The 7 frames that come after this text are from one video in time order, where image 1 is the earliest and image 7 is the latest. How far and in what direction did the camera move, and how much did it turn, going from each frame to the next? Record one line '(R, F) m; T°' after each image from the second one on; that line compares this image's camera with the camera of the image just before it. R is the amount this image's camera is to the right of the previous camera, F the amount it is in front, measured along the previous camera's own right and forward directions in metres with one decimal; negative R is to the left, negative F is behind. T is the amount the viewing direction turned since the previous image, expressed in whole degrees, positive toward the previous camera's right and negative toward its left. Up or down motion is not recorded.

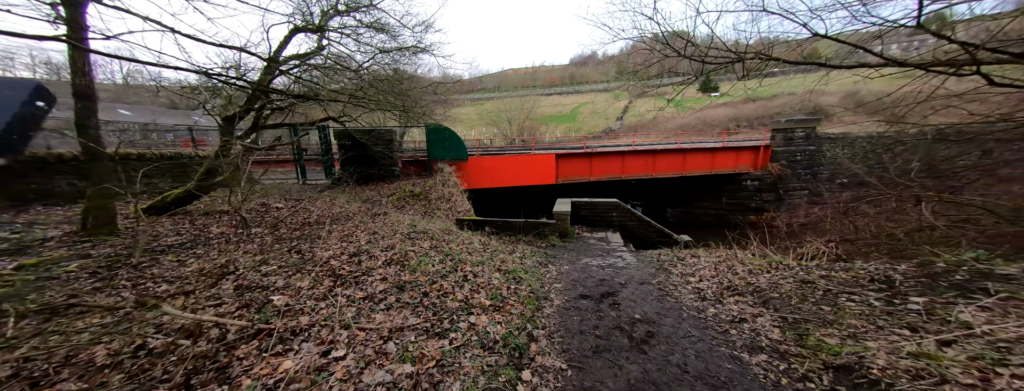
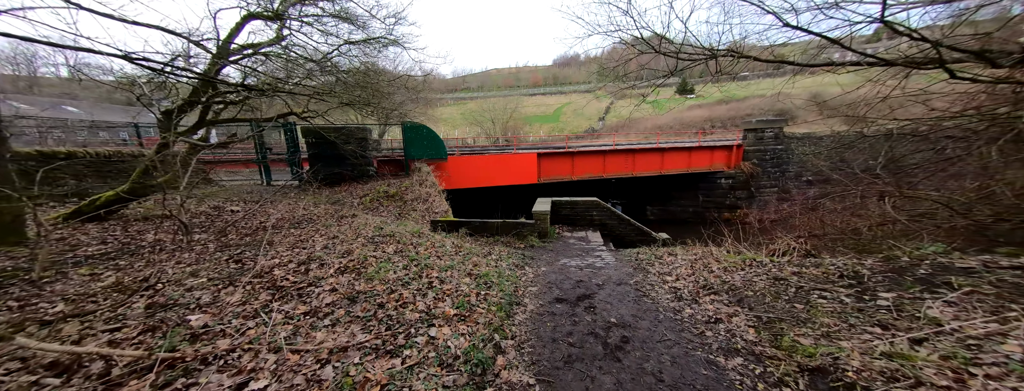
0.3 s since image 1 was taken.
(+0.1, +0.2) m; +3°
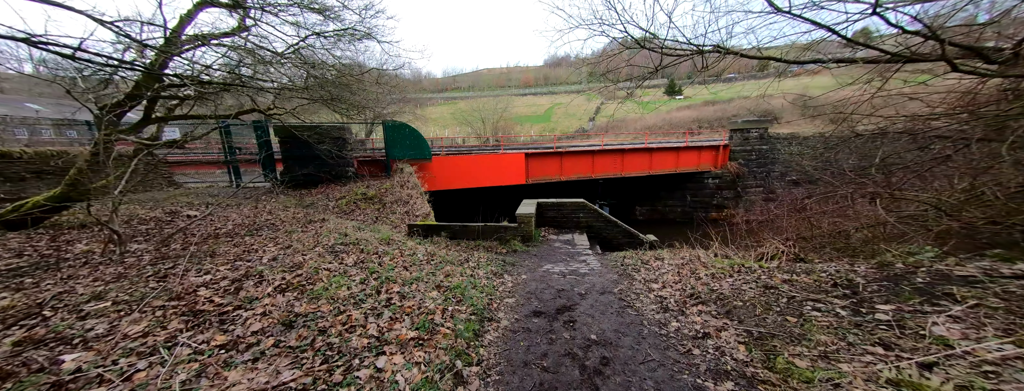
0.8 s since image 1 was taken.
(+0.2, +0.3) m; +2°
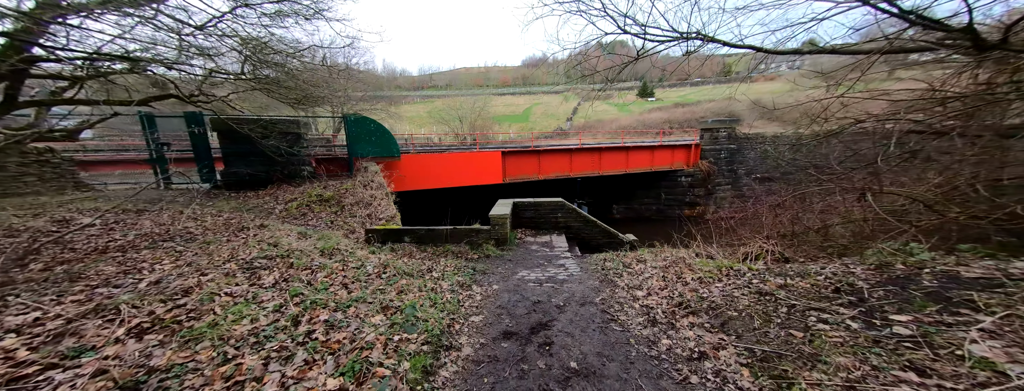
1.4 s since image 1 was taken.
(+0.1, +0.5) m; +4°
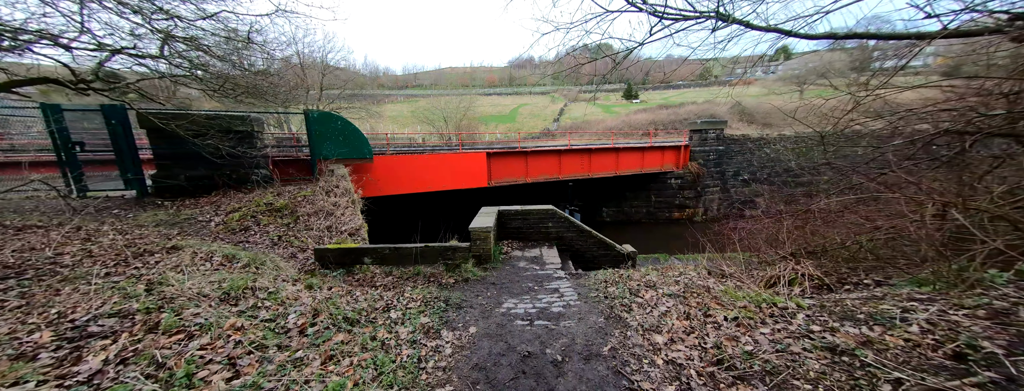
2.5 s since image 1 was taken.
(+0.1, +0.9) m; +3°
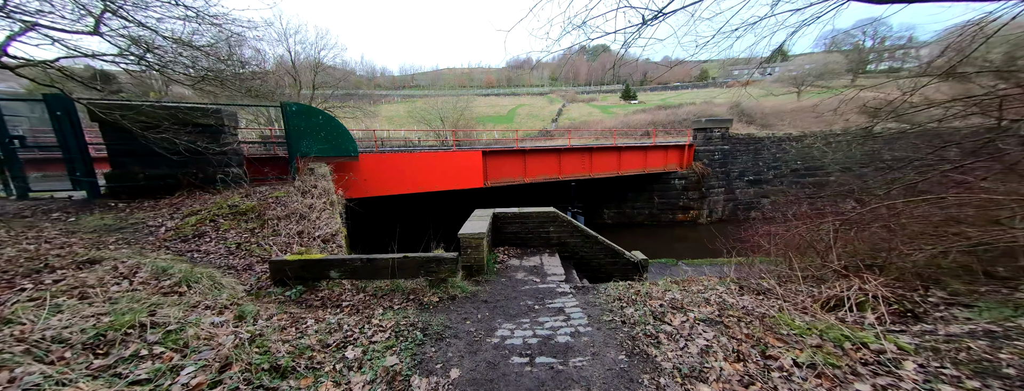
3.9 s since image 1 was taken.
(0.0, +0.7) m; 0°
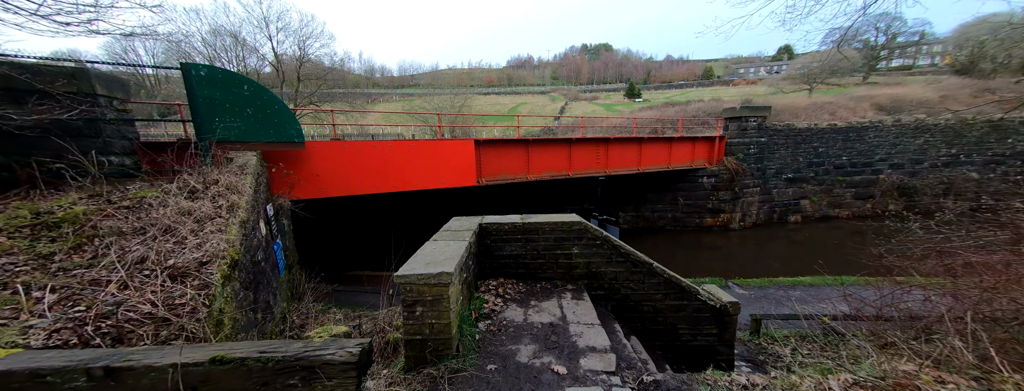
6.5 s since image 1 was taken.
(0.0, +2.4) m; 0°
